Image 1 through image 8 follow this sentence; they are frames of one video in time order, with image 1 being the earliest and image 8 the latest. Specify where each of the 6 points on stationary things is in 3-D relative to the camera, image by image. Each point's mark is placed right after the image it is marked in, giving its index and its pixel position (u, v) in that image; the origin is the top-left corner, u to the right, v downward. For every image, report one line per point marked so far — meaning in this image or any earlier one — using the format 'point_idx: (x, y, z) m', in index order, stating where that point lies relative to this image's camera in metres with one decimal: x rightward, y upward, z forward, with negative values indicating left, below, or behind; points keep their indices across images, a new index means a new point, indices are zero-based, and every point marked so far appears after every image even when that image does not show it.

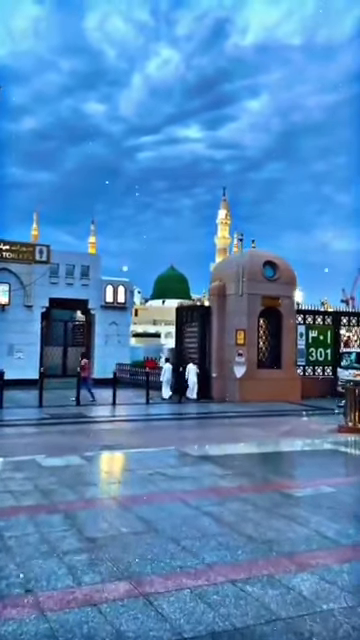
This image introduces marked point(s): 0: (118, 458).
0: (-1.1, -2.3, +8.9) m
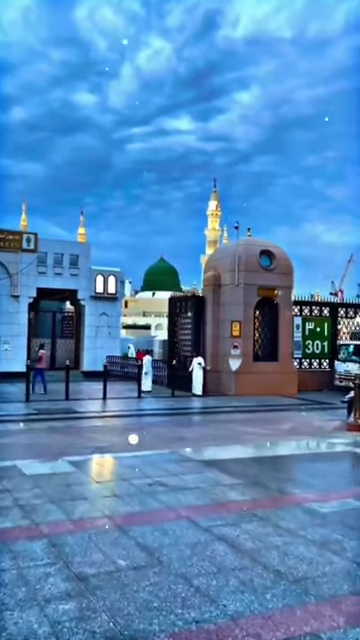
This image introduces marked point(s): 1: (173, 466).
0: (-1.0, -2.1, +7.9) m
1: (-0.1, -2.1, +7.7) m
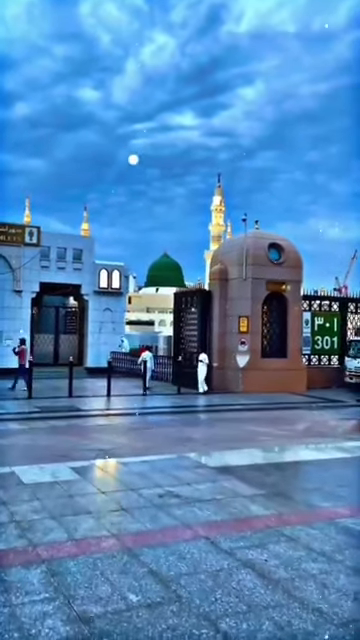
0: (-0.9, -2.0, +7.3) m
1: (+0.1, -2.0, +7.0) m
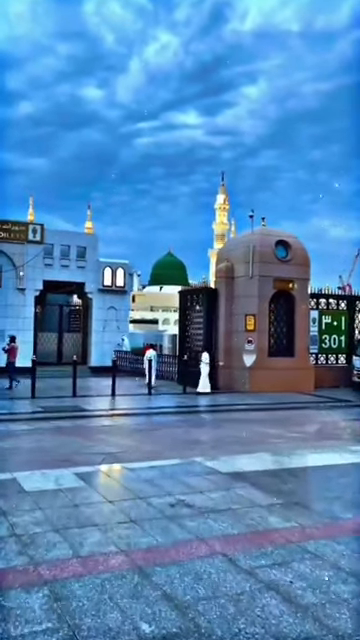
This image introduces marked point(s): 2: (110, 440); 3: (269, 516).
0: (-0.7, -2.0, +6.9) m
1: (+0.2, -2.0, +6.6) m
2: (-1.4, -2.4, +10.8) m
3: (+0.9, -1.9, +5.3) m
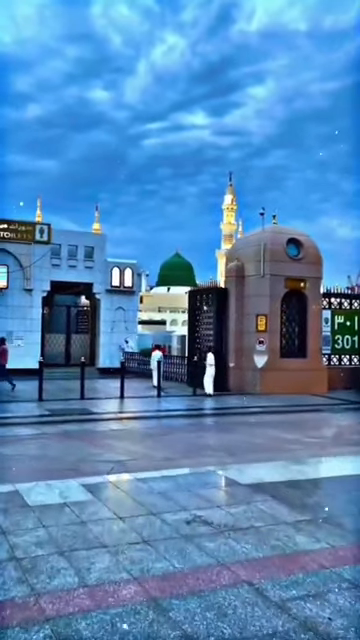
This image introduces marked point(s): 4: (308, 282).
0: (-0.6, -2.0, +6.4) m
1: (+0.4, -1.9, +6.1) m
2: (-1.2, -2.4, +10.3) m
3: (+1.0, -1.9, +4.8) m
4: (+4.7, +1.4, +20.0) m
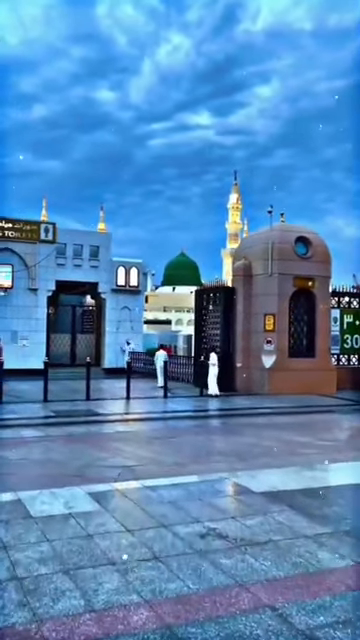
0: (-0.4, -2.0, +6.1) m
1: (+0.5, -1.9, +5.8) m
2: (-1.0, -2.4, +10.0) m
3: (+1.1, -1.9, +4.5) m
4: (+5.0, +1.4, +19.6) m
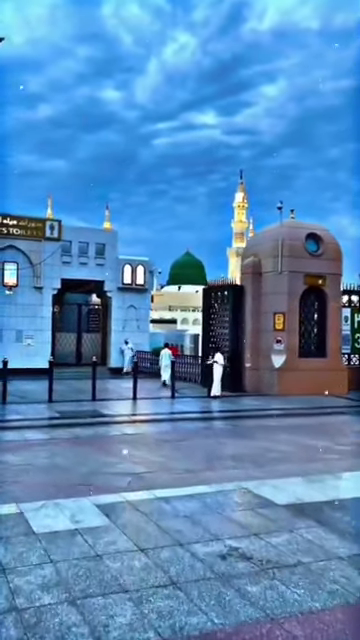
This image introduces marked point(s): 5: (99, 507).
0: (-0.3, -1.9, +5.6) m
1: (+0.7, -1.9, +5.3) m
2: (-0.8, -2.3, +9.5) m
3: (+1.3, -1.9, +4.0) m
4: (+5.3, +1.4, +19.1) m
5: (-0.8, -1.9, +5.5) m
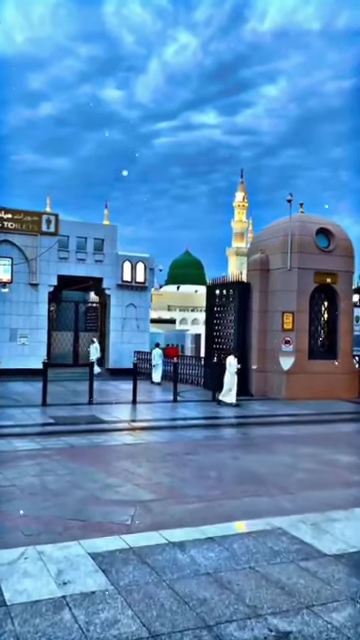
0: (-0.1, -1.9, +4.3) m
1: (+0.8, -1.9, +4.0) m
2: (-0.7, -2.3, +8.2) m
3: (+1.5, -1.9, +2.7) m
4: (+5.4, +1.5, +17.8) m
5: (-0.7, -1.9, +4.2) m
